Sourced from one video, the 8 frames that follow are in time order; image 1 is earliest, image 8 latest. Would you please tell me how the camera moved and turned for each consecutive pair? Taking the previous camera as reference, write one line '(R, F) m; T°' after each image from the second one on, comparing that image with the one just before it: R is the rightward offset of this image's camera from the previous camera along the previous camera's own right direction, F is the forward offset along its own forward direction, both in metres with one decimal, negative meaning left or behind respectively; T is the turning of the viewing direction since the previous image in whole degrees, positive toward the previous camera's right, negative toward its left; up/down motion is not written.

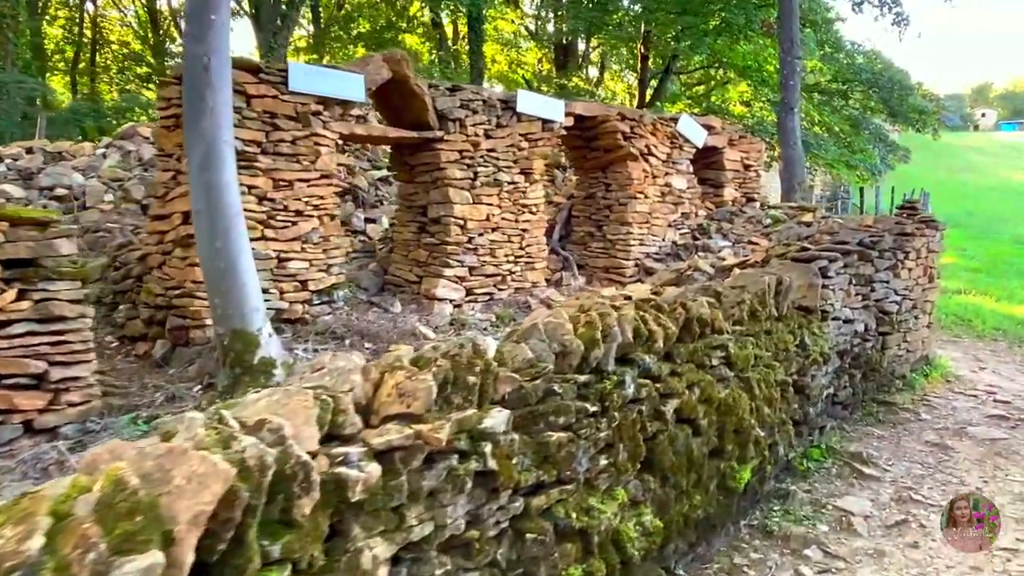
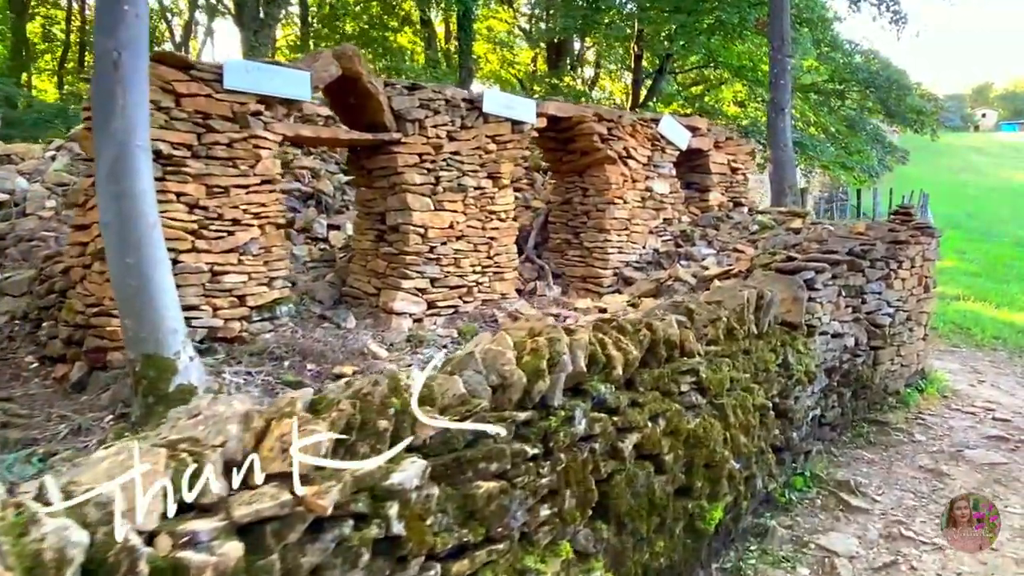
(+0.3, +0.4) m; 0°
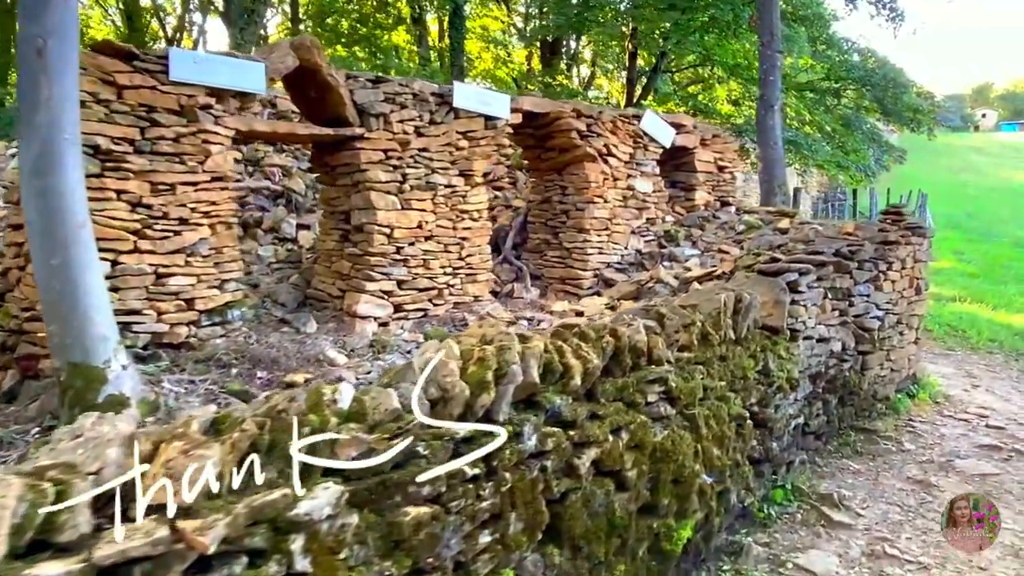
(+0.2, +0.3) m; 0°
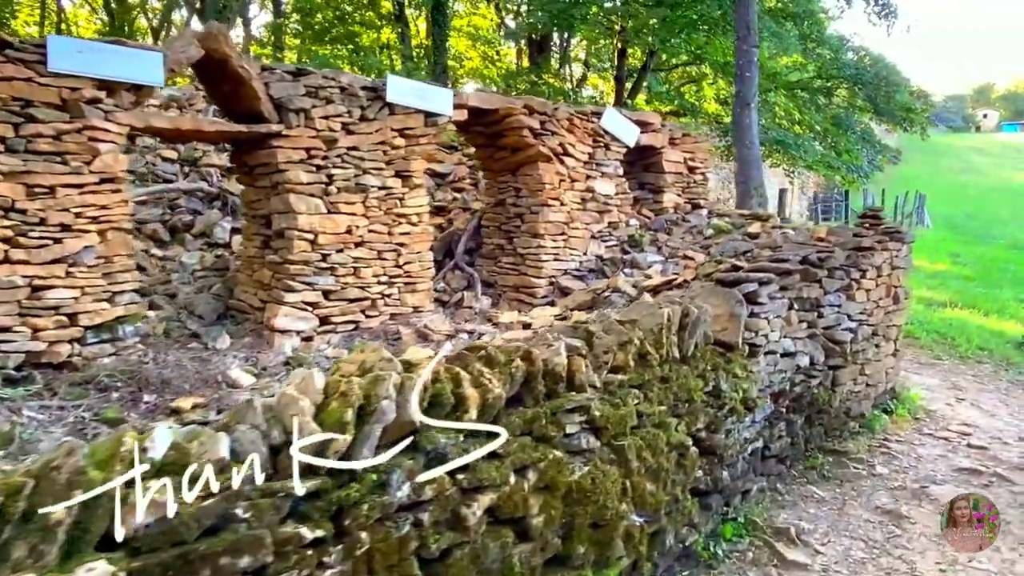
(+0.5, +0.5) m; 0°
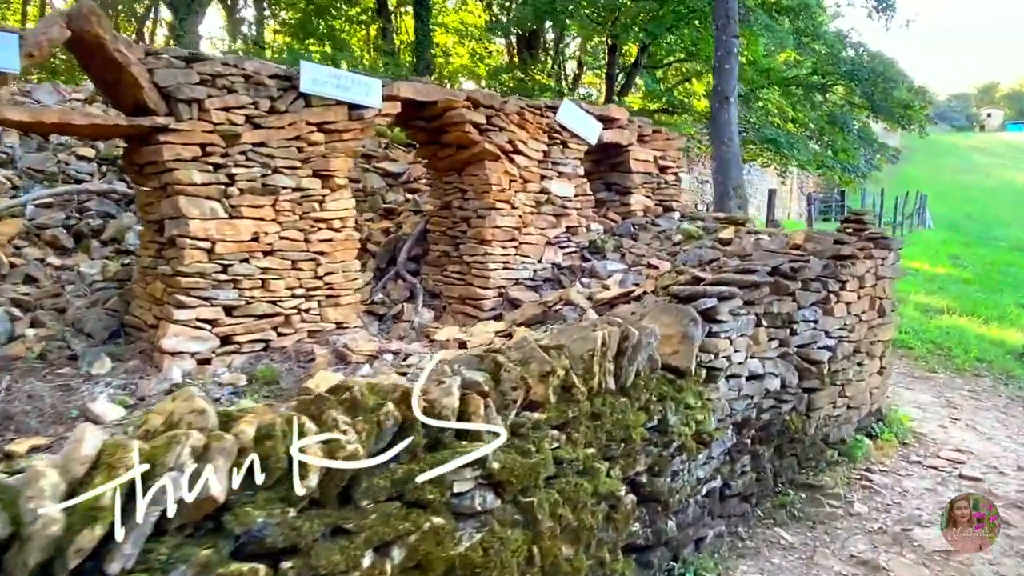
(+0.5, +0.7) m; 0°
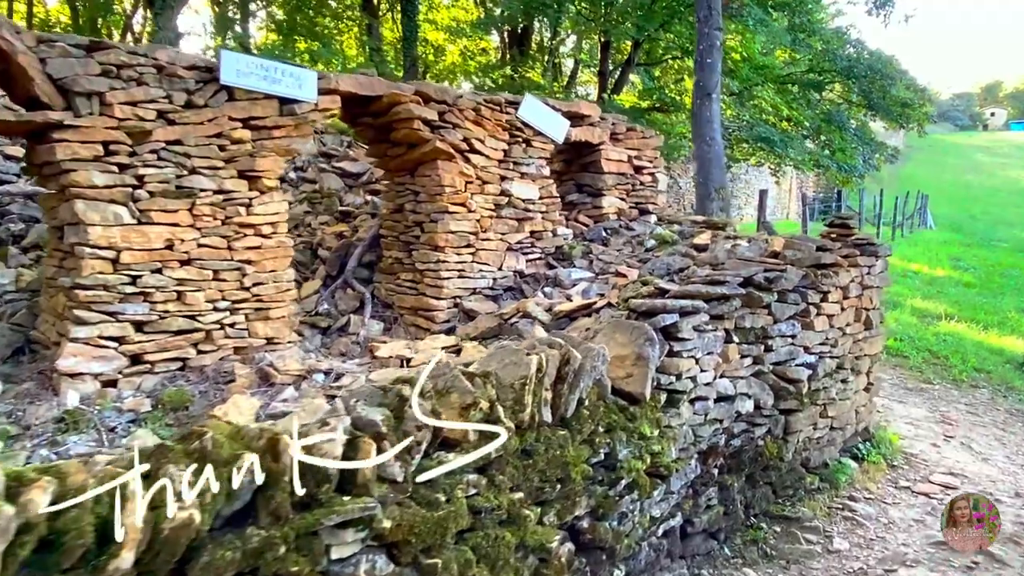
(+0.4, +0.5) m; 0°
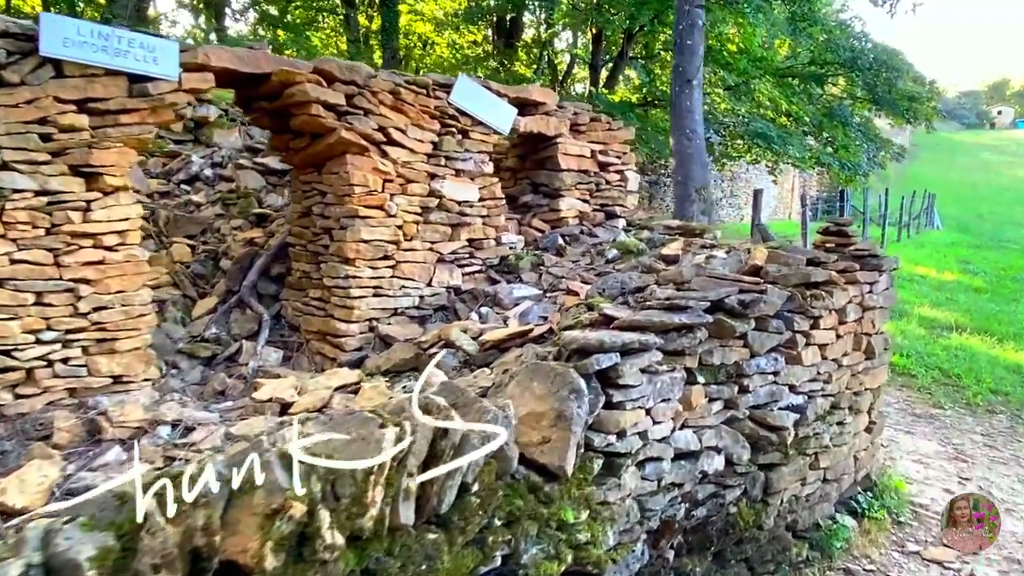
(+0.5, +1.0) m; 0°
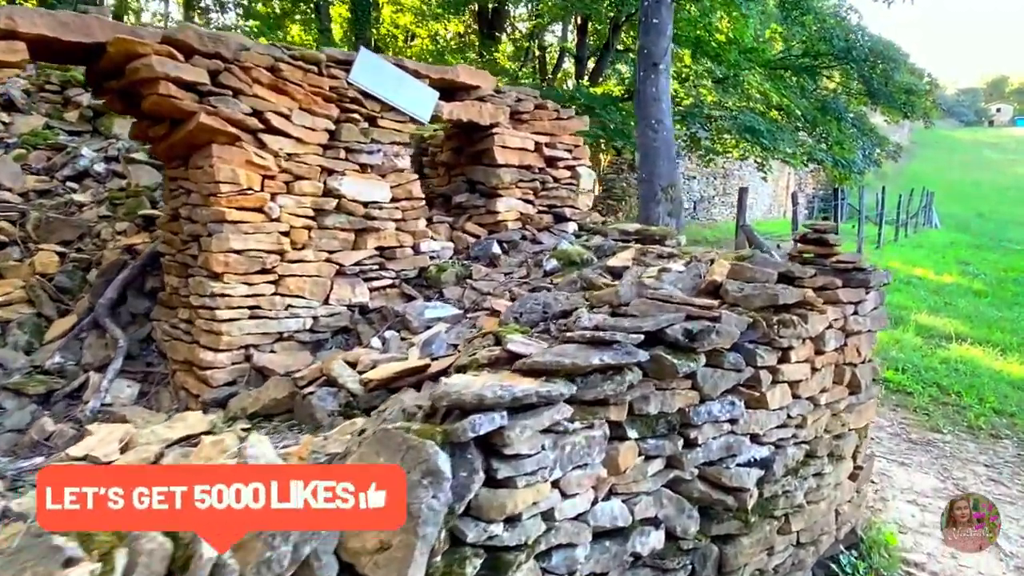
(+0.5, +0.8) m; 0°
